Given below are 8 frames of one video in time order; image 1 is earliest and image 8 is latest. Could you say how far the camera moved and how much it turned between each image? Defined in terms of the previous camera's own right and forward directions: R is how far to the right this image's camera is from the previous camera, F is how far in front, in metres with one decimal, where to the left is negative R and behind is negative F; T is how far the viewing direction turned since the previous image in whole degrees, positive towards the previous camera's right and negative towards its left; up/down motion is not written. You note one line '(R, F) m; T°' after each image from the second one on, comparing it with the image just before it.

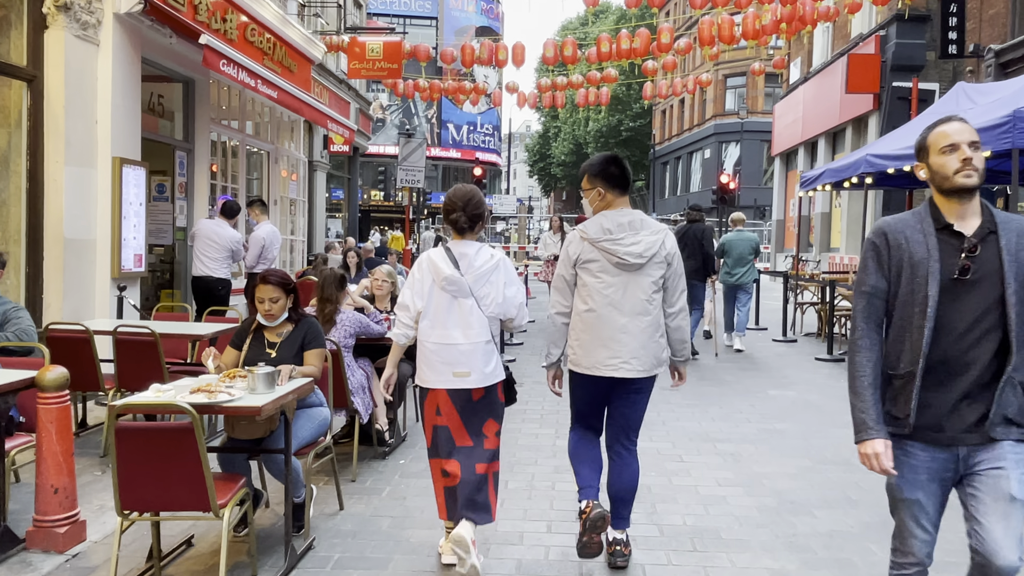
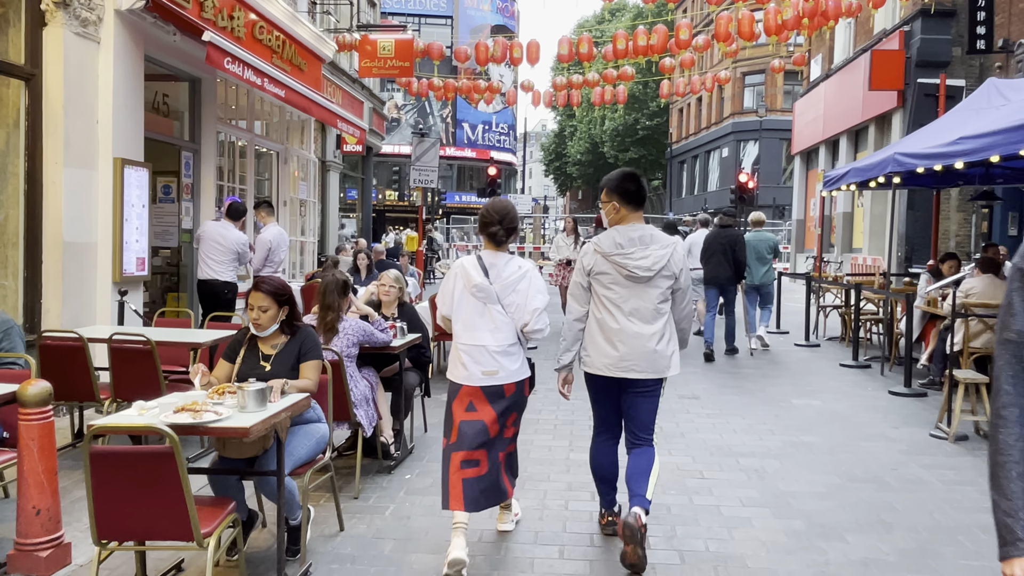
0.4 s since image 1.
(0.0, +0.3) m; -1°
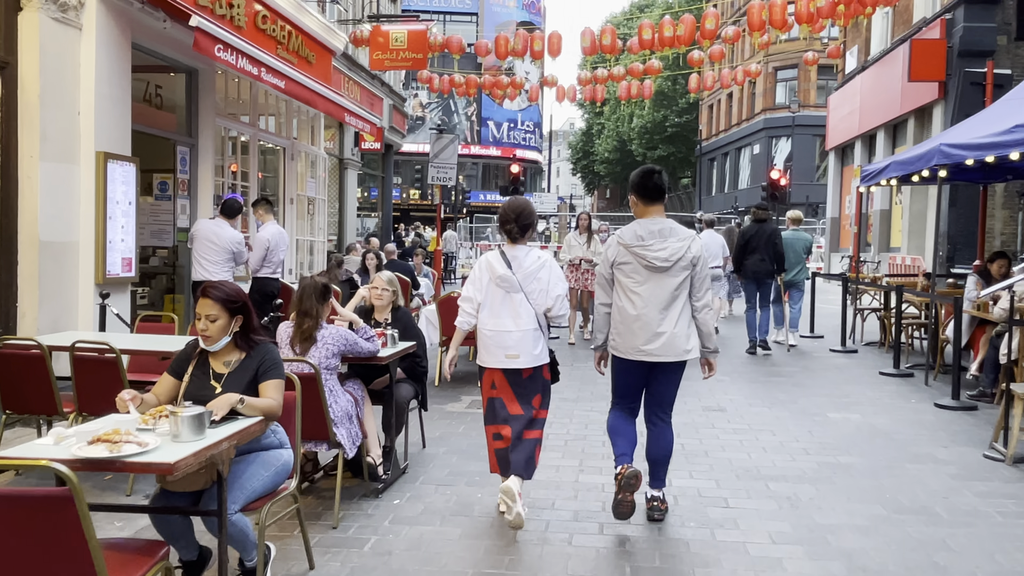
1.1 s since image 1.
(+0.2, +0.6) m; -2°
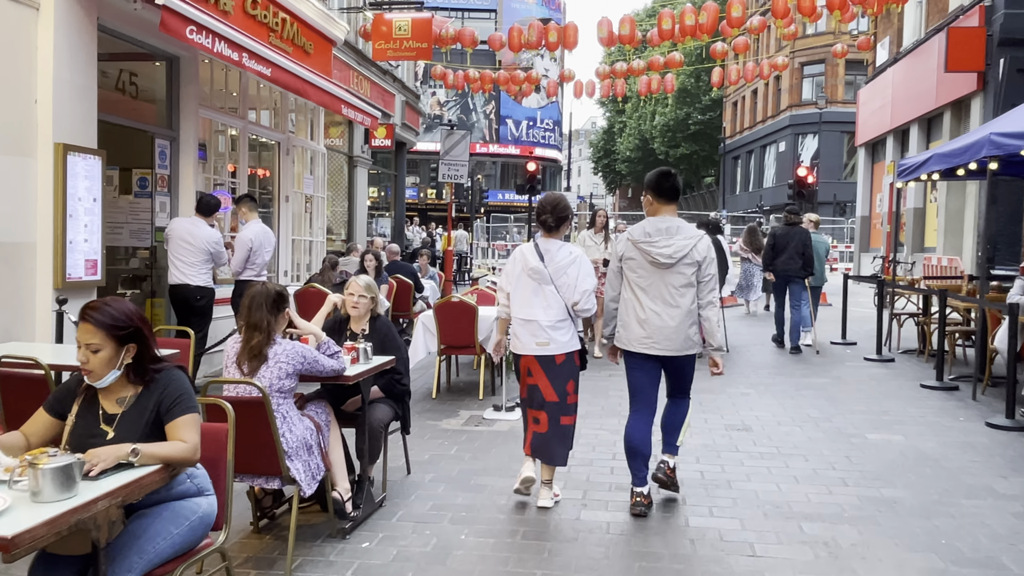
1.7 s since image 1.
(+0.2, +0.7) m; -2°
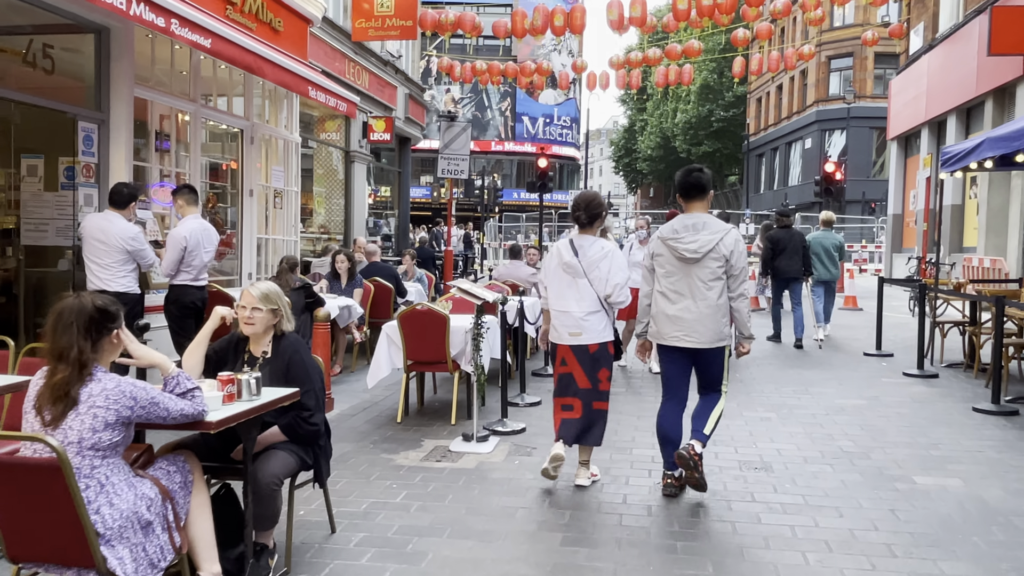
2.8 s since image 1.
(+0.4, +1.2) m; -2°
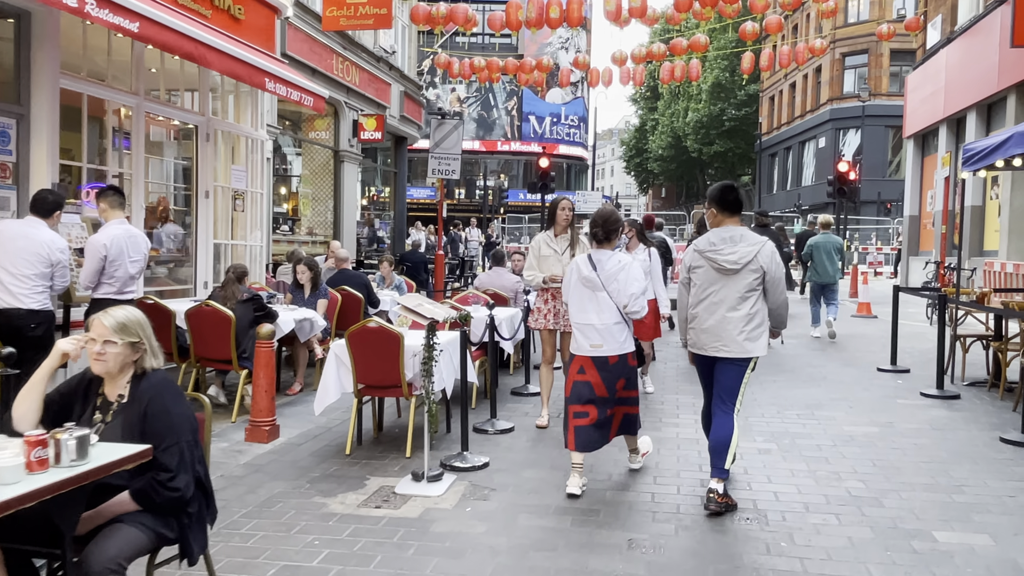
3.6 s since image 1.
(+0.4, +0.8) m; -1°
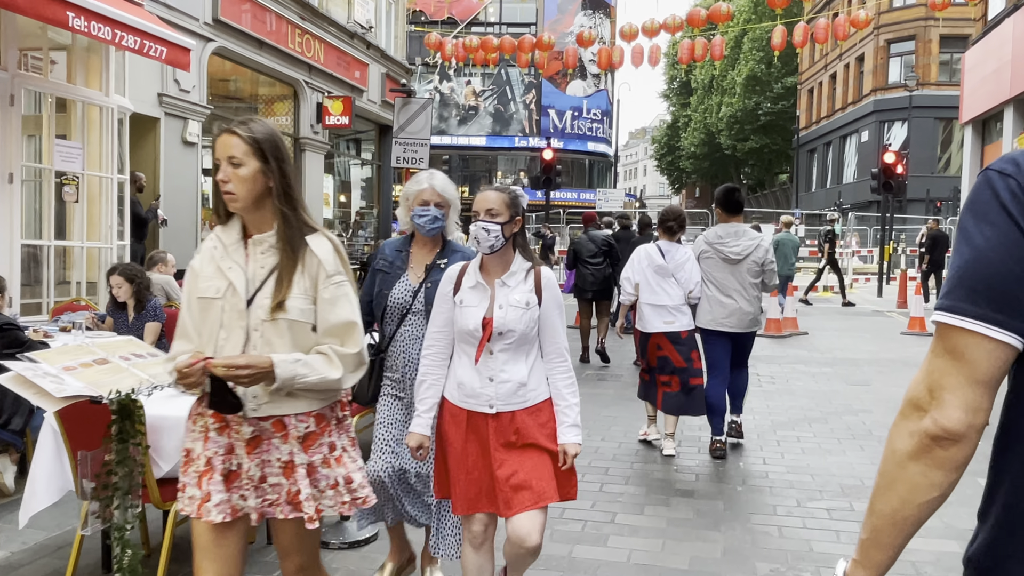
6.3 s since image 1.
(+1.0, +2.6) m; -3°
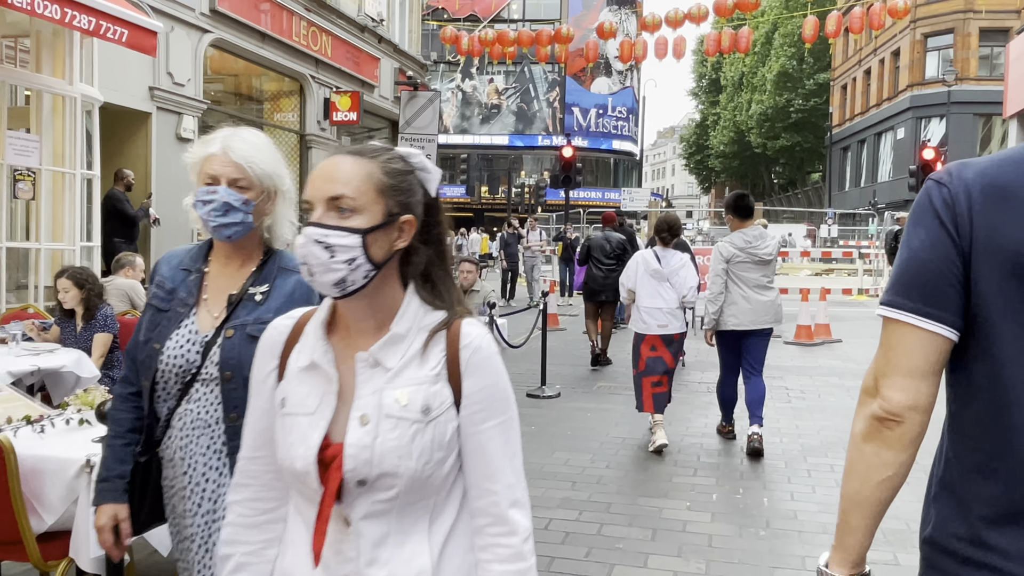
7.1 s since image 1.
(+0.3, +0.7) m; -2°
